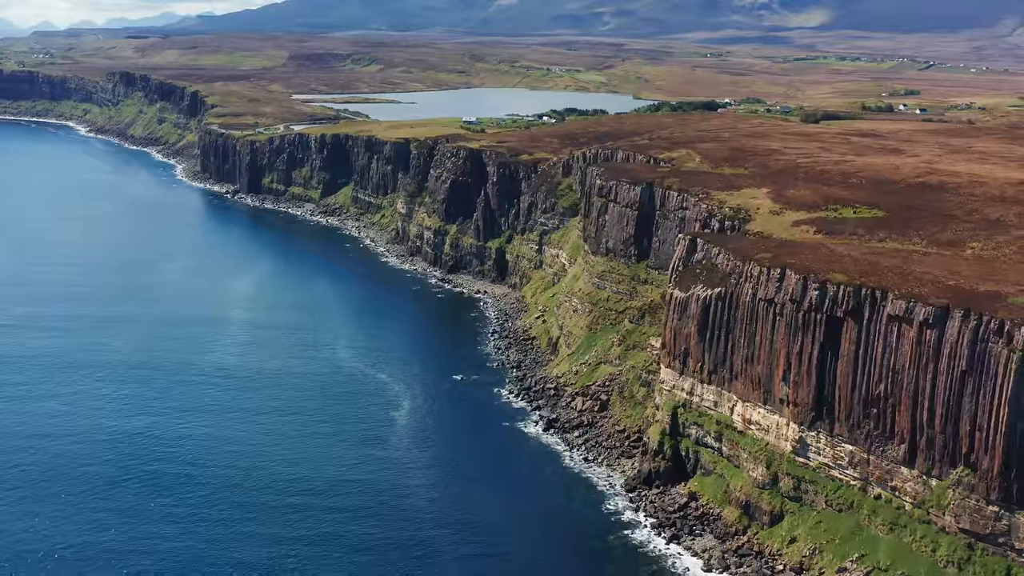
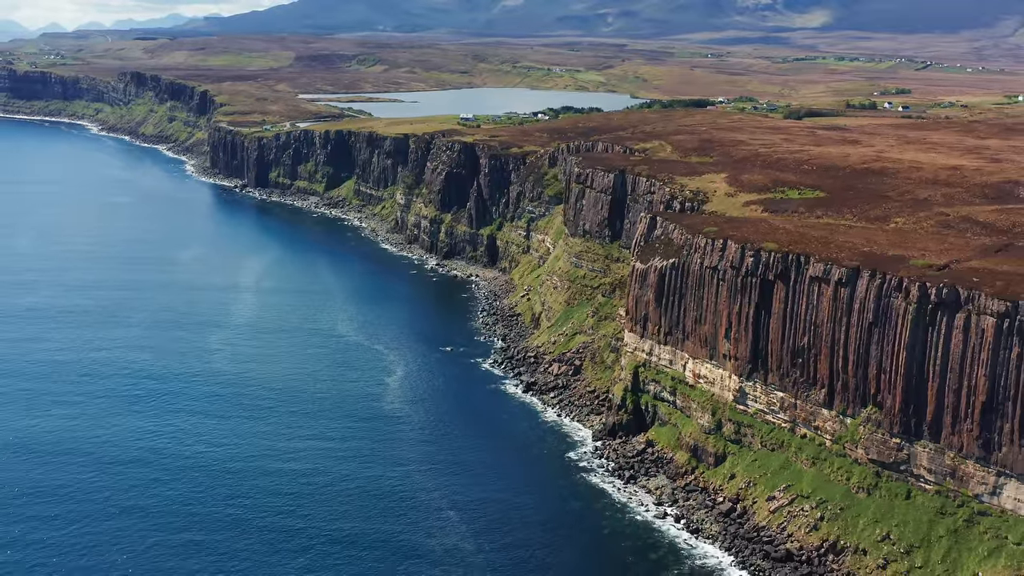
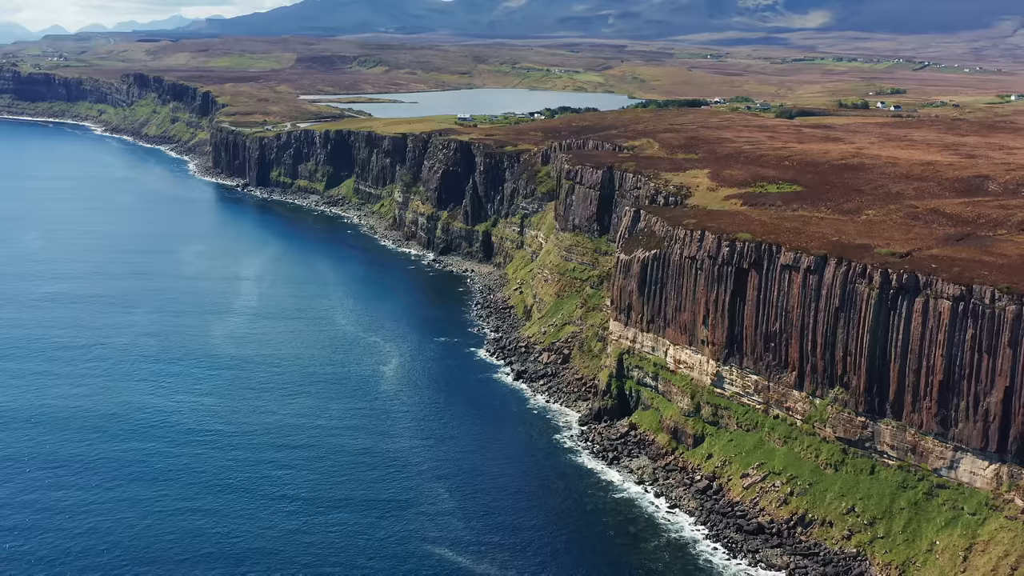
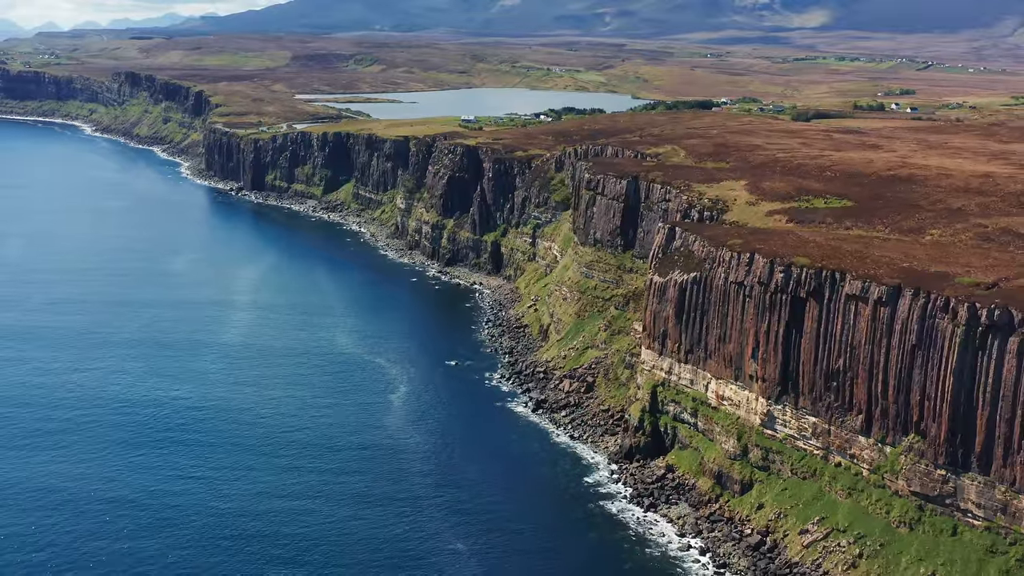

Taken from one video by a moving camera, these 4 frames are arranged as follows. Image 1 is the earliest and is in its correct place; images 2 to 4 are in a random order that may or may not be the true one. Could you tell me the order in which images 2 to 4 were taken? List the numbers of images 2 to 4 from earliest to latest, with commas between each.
4, 2, 3
